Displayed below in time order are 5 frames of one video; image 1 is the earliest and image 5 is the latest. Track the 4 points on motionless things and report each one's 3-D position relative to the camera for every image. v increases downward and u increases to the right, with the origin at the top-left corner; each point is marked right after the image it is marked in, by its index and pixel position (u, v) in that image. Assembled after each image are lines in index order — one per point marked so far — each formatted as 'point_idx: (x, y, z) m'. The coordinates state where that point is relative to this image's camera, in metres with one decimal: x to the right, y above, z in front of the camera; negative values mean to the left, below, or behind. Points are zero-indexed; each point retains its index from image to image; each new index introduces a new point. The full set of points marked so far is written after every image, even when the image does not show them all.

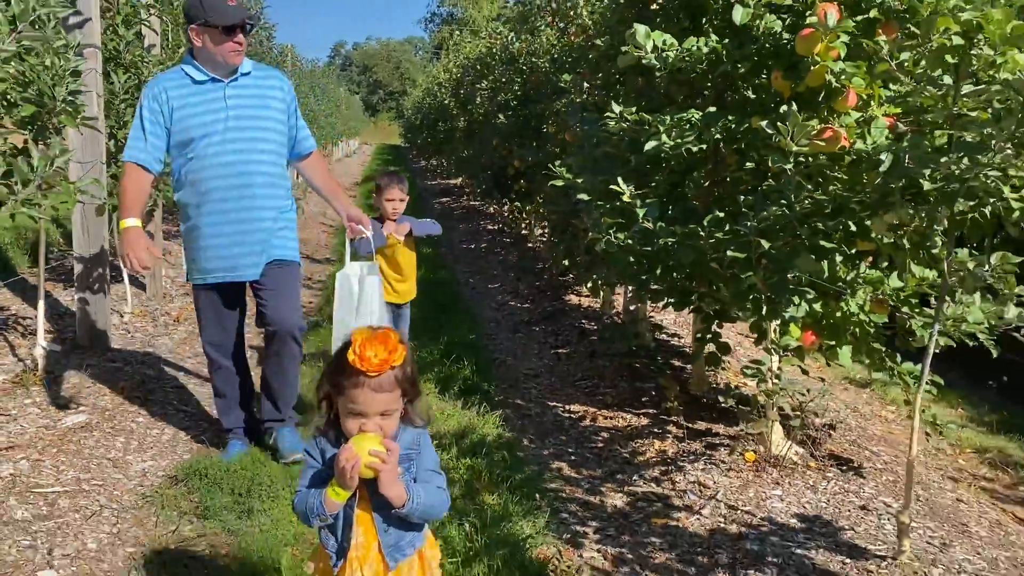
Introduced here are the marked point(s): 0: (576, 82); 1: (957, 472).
0: (+0.6, +1.9, +8.1) m
1: (+1.4, -0.9, 0.0) m
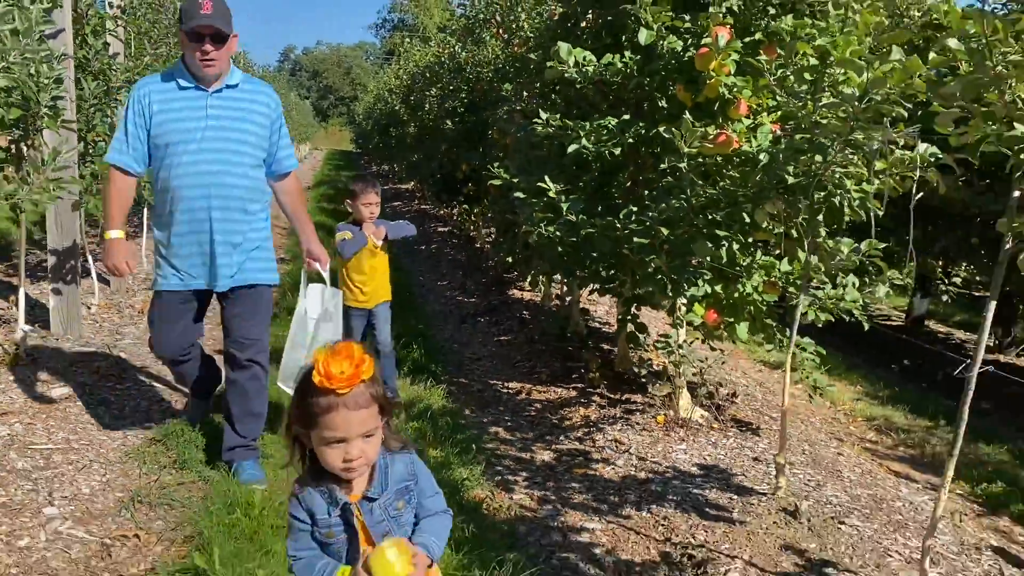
0: (0.0, +2.0, +8.8) m
1: (+1.3, -0.8, +0.7) m
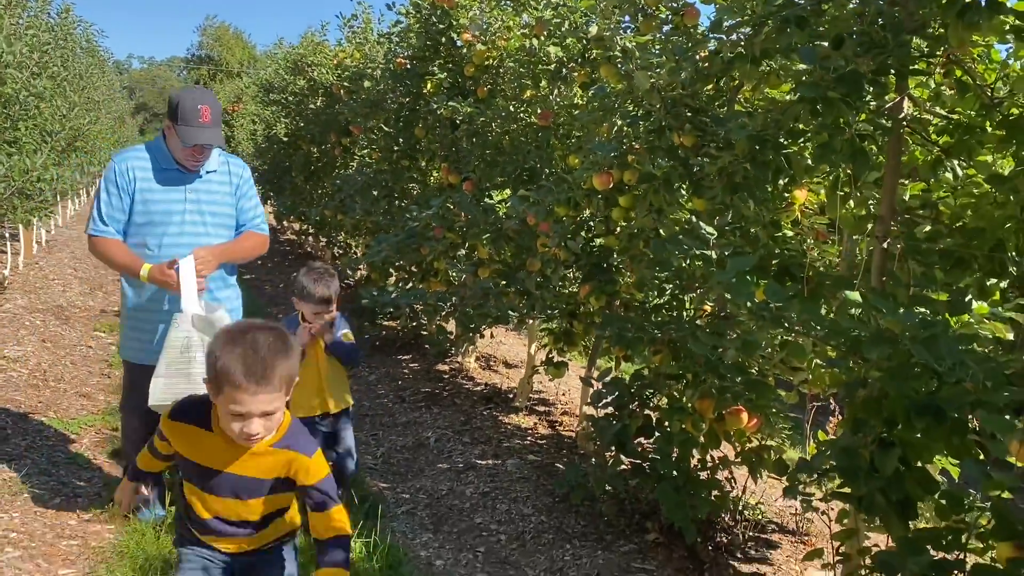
0: (+0.1, +2.5, +10.8) m
1: (+0.4, -0.3, +2.7) m
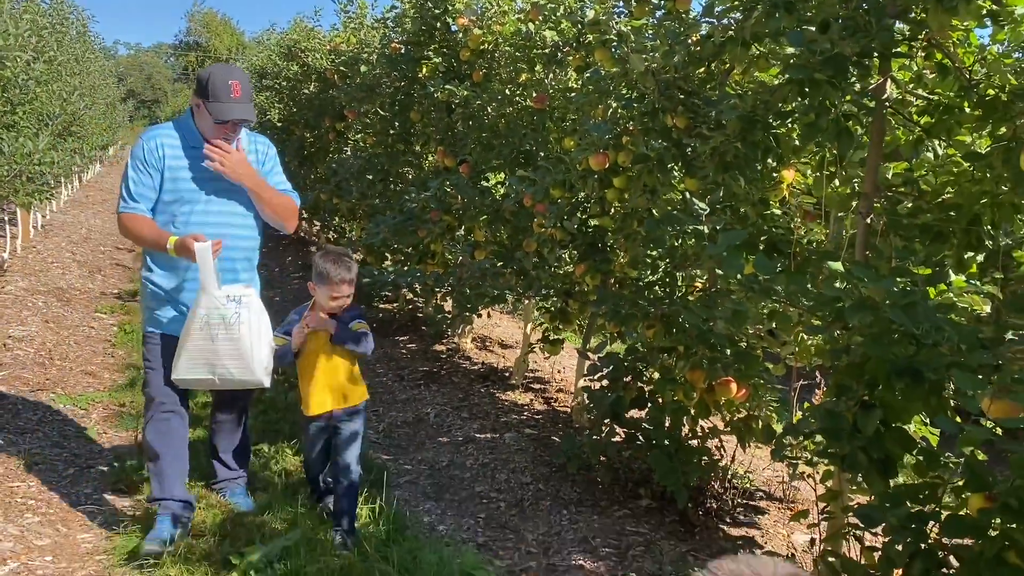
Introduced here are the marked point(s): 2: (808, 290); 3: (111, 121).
0: (0.0, +2.7, +10.9) m
1: (+0.4, -0.2, +2.8) m
2: (+0.7, 0.0, +2.0) m
3: (-6.2, +2.6, +13.5) m
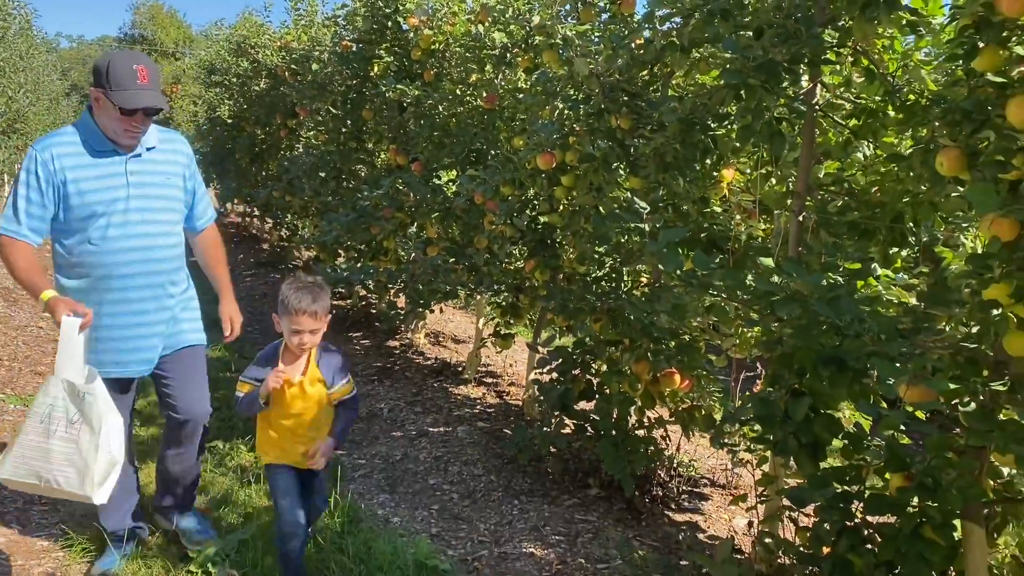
0: (-0.6, +2.7, +10.9) m
1: (+0.3, -0.2, +2.9) m
2: (+0.6, 0.0, +2.1) m
3: (-7.0, +2.6, +13.3) m
